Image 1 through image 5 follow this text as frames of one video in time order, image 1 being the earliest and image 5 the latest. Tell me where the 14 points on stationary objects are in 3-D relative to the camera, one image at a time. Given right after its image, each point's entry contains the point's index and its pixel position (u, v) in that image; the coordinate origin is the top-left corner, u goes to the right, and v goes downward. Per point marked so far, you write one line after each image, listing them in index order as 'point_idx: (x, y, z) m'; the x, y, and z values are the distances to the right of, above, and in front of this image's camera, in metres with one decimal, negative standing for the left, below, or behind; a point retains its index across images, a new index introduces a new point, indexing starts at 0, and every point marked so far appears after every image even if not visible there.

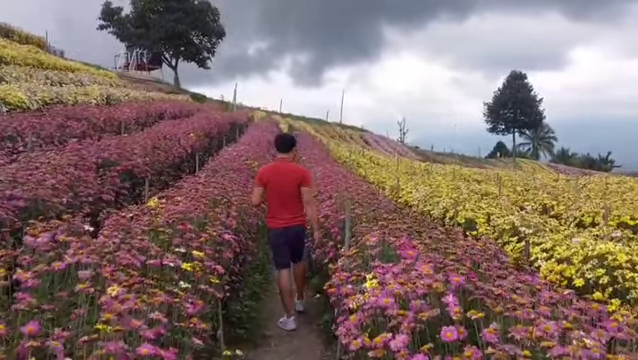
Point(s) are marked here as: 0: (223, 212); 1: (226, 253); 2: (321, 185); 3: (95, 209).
0: (-1.3, -0.4, +6.8) m
1: (-1.0, -0.8, +5.5) m
2: (0.0, -0.1, +10.4) m
3: (-3.6, -0.5, +8.1) m
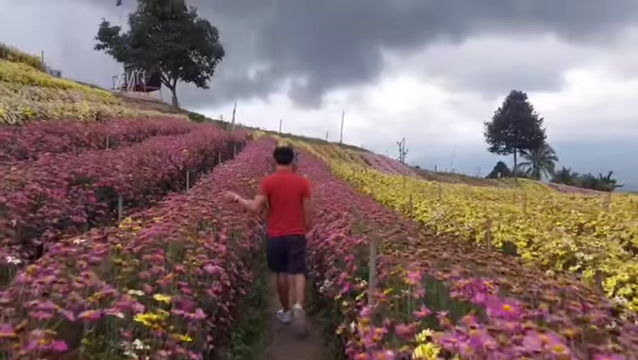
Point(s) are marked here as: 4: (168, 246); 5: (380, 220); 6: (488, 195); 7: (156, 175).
0: (-1.2, -0.6, +5.5) m
1: (-0.9, -0.9, +4.2) m
2: (+0.1, -0.4, +9.1) m
3: (-3.5, -0.7, +6.8) m
4: (-1.4, -0.6, +4.6) m
5: (+0.8, -0.5, +6.5) m
6: (+6.3, -0.6, +19.3) m
7: (-3.8, +0.1, +11.8) m
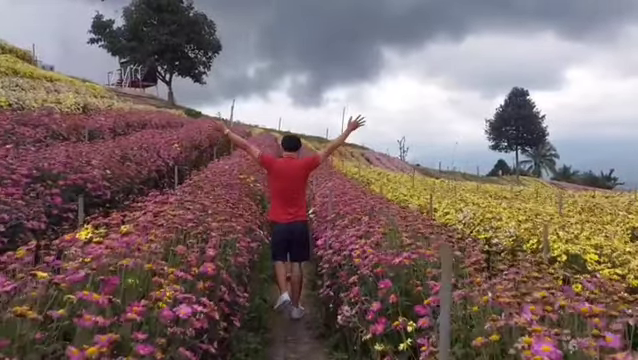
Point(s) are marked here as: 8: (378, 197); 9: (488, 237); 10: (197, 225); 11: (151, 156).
0: (-1.0, -0.6, +4.1) m
1: (-0.7, -0.9, +2.8) m
2: (+0.3, -0.4, +7.7) m
3: (-3.3, -0.7, +5.4) m
4: (-1.2, -0.6, +3.2) m
5: (+0.9, -0.5, +5.1) m
6: (+6.4, -0.5, +17.9) m
7: (-3.6, +0.2, +10.4) m
8: (+1.2, -0.3, +10.4) m
9: (+2.3, -0.8, +7.0) m
10: (-1.2, -0.4, +4.9) m
11: (-3.8, +0.5, +11.6) m
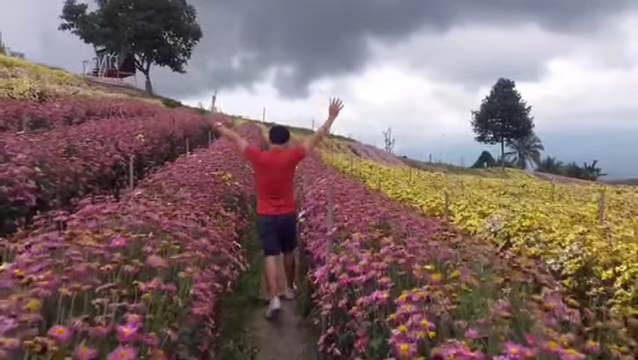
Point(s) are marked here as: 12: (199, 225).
0: (-1.0, -0.6, +2.2) m
1: (-0.6, -1.0, +0.9) m
2: (+0.2, -0.4, +5.8) m
3: (-3.3, -0.7, +3.4) m
4: (-1.1, -0.6, +1.3) m
5: (+1.0, -0.5, +3.2) m
6: (+6.1, -0.3, +16.2) m
7: (-3.8, +0.2, +8.4) m
8: (+1.1, -0.3, +8.5) m
9: (+2.3, -0.8, +5.2) m
10: (-1.2, -0.5, +3.0) m
11: (-4.0, +0.6, +9.5) m
12: (-1.2, -0.4, +5.0) m
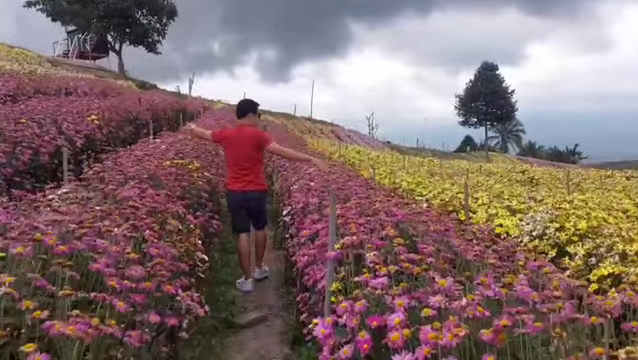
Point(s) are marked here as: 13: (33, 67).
0: (-0.9, -0.7, +0.5) m
1: (-0.5, -1.0, -0.8) m
2: (+0.2, -0.3, +4.2) m
3: (-3.3, -0.7, +1.6) m
4: (-1.0, -0.7, -0.4) m
5: (+1.0, -0.5, +1.6) m
6: (+5.7, +0.1, +14.7) m
7: (-3.9, +0.3, +6.5) m
8: (+0.9, -0.2, +6.9) m
9: (+2.2, -0.7, +3.6) m
10: (-1.1, -0.5, +1.3) m
11: (-4.2, +0.7, +7.7) m
12: (-1.2, -0.4, +3.3) m
13: (-11.2, +4.4, +19.9) m
